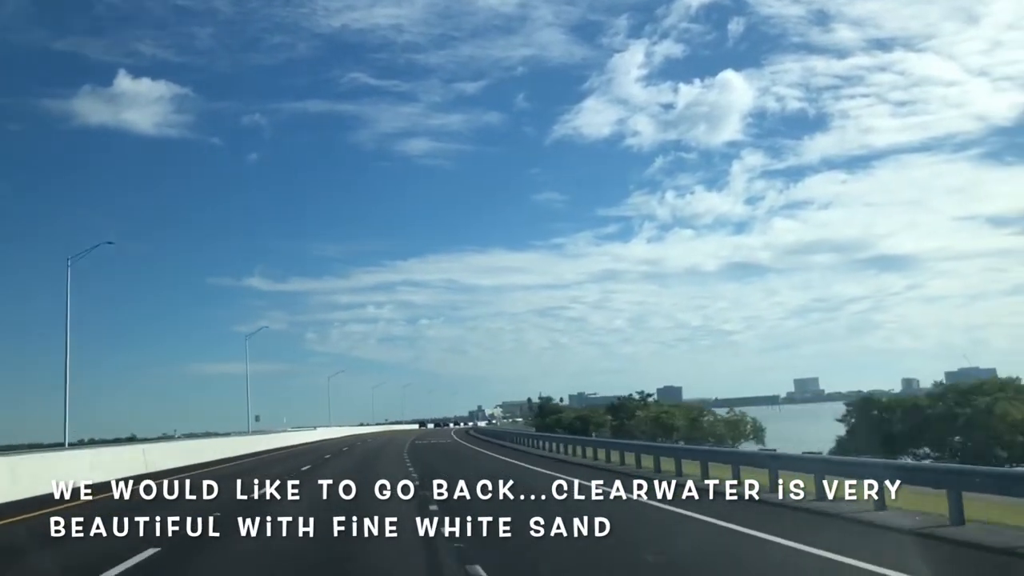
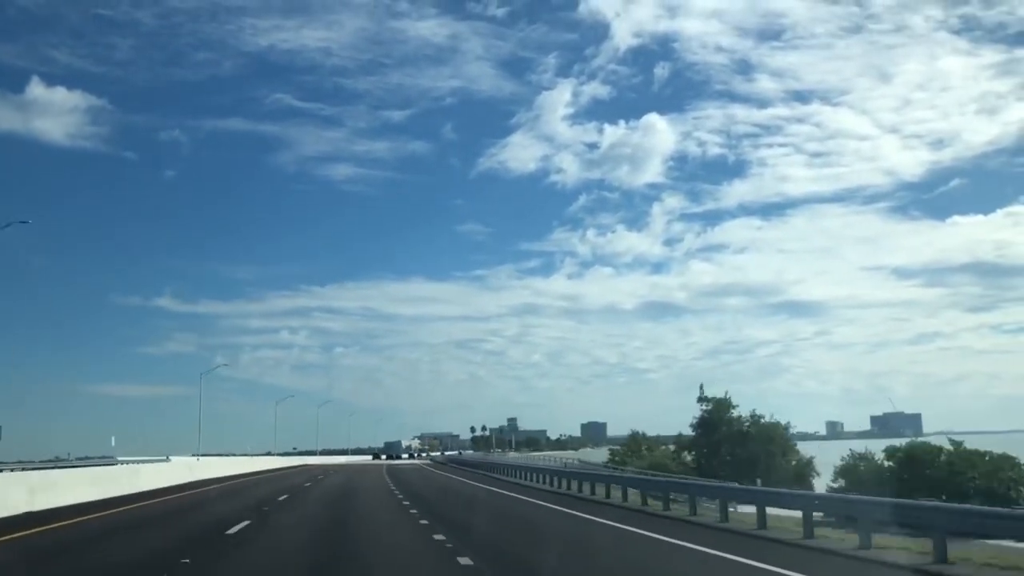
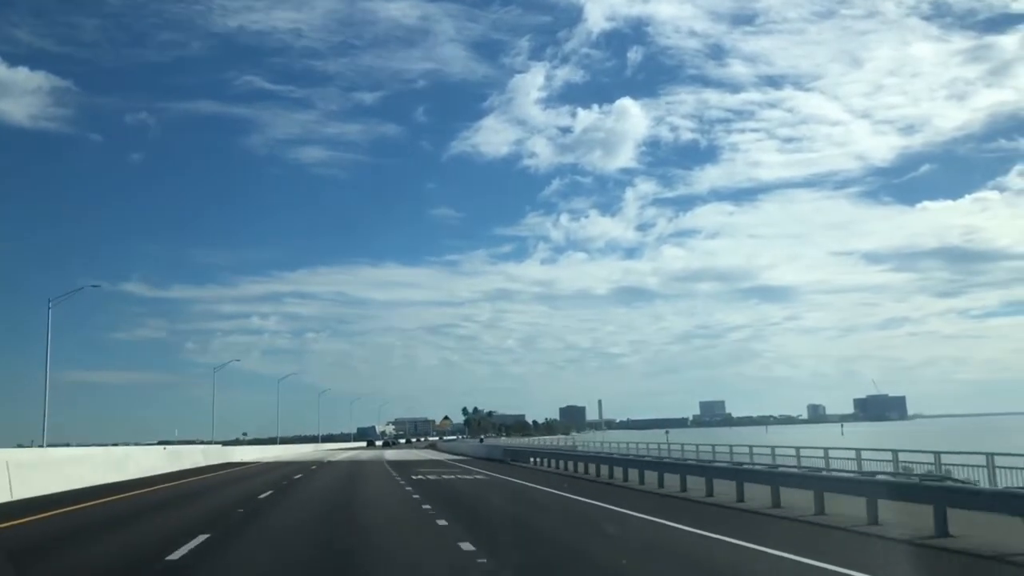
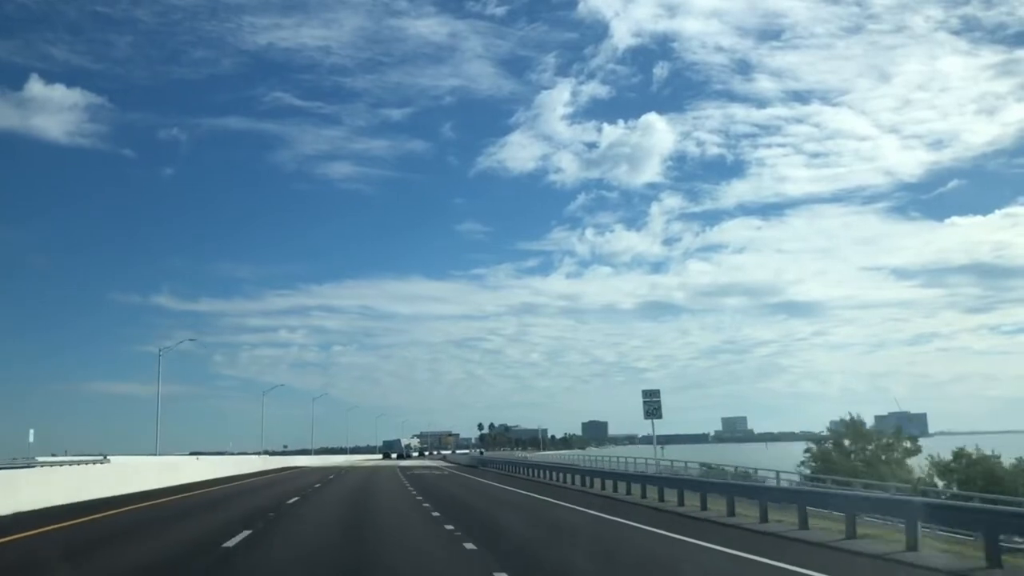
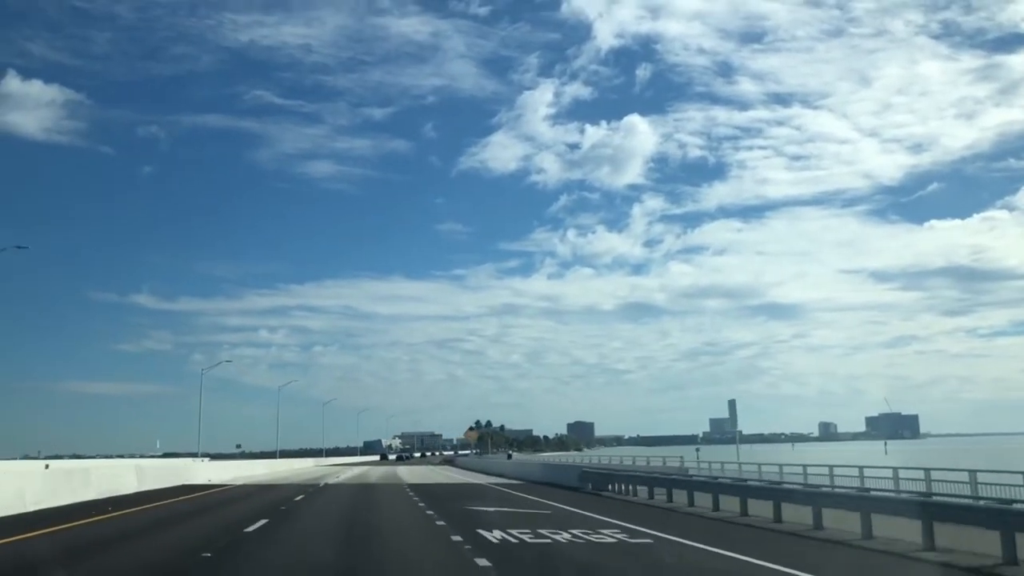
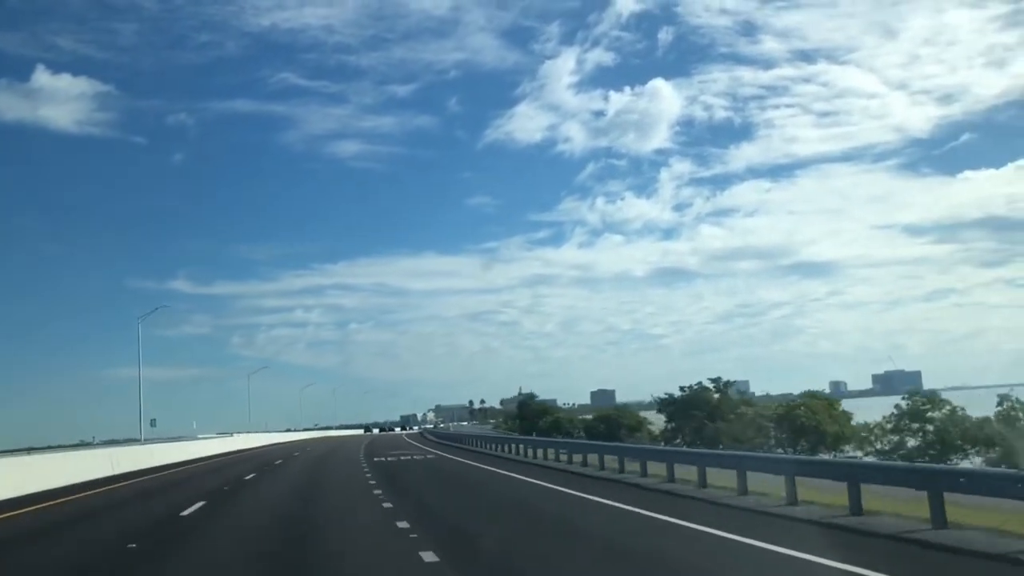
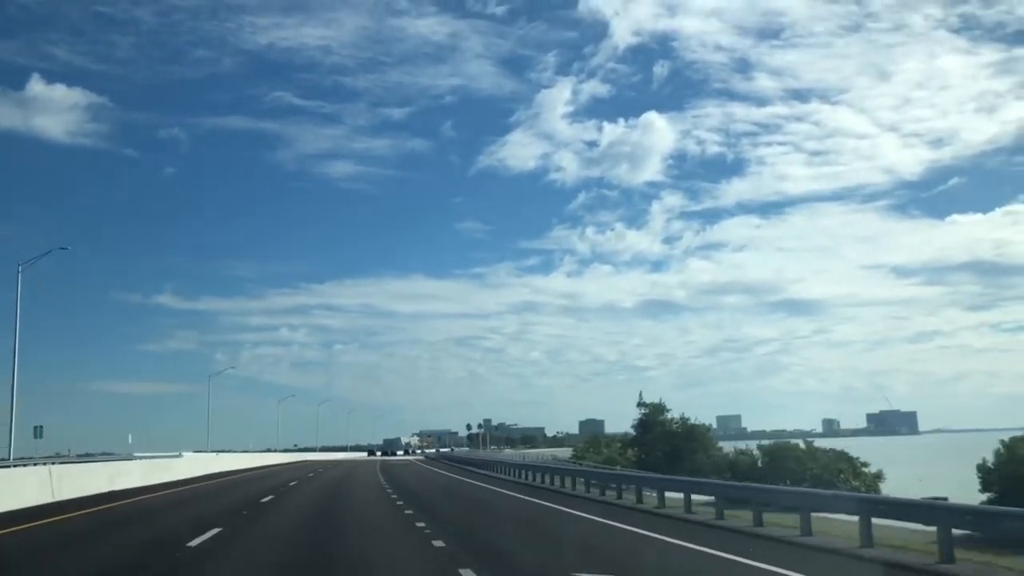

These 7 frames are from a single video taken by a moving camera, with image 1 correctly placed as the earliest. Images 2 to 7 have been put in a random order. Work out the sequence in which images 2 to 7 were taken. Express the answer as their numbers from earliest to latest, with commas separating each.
6, 7, 2, 4, 3, 5
